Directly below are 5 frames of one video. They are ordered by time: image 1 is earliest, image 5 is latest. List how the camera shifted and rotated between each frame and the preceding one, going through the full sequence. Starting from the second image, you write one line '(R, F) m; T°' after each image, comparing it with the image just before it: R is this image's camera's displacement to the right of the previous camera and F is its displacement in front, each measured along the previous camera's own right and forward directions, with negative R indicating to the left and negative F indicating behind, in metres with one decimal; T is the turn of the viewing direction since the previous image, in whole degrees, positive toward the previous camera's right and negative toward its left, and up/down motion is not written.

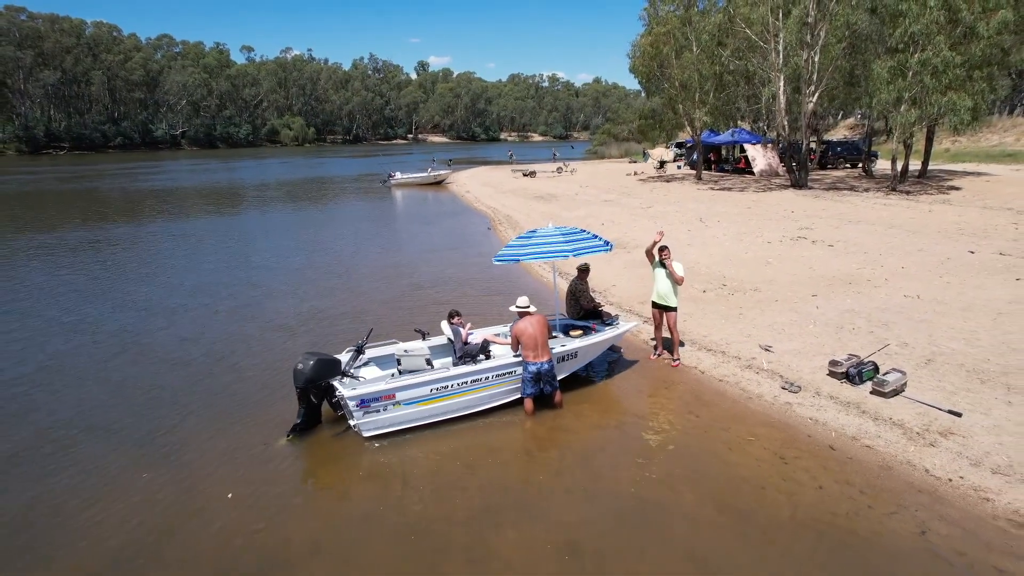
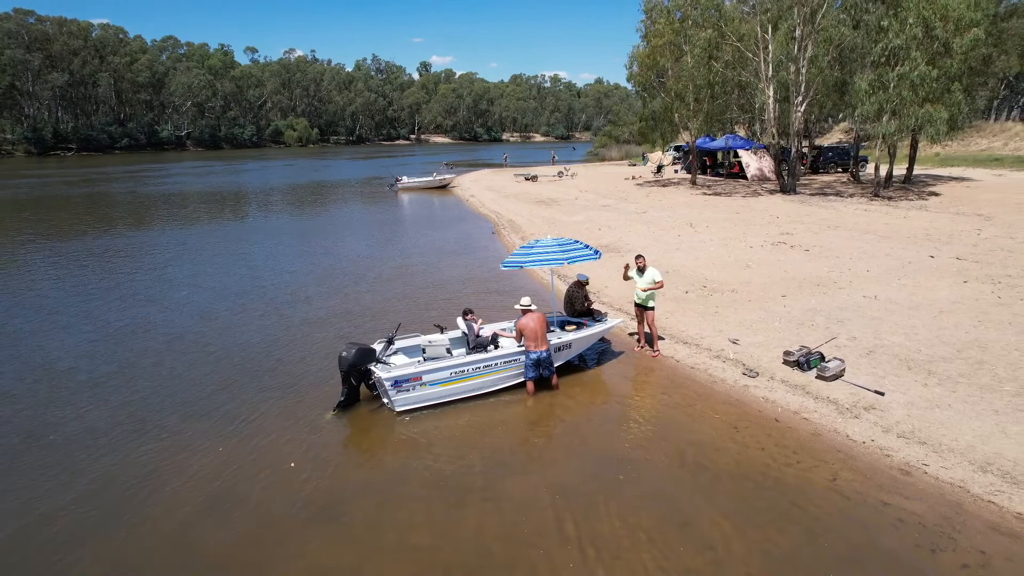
(0.0, -1.6) m; 0°
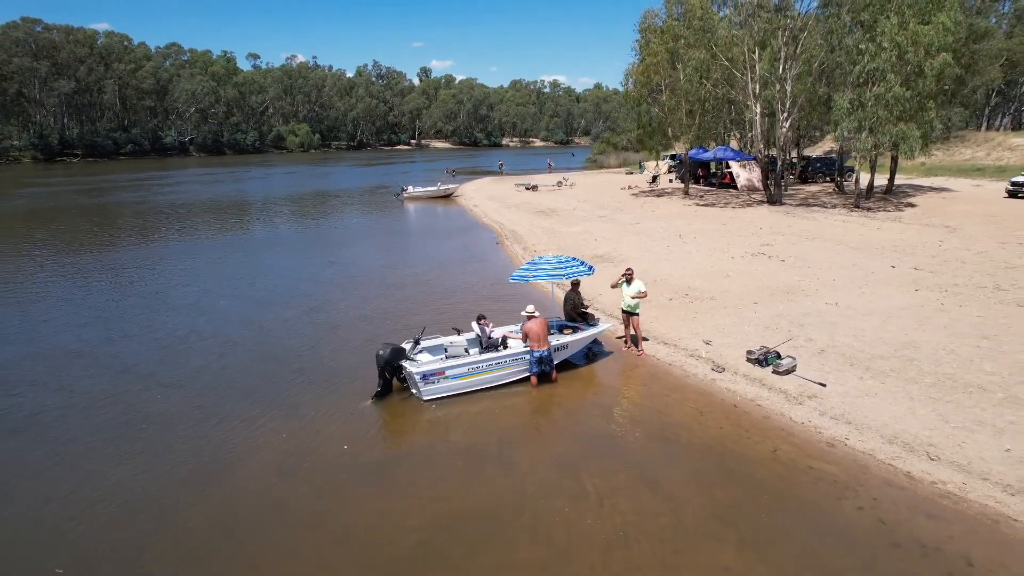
(-0.1, -1.9) m; 0°
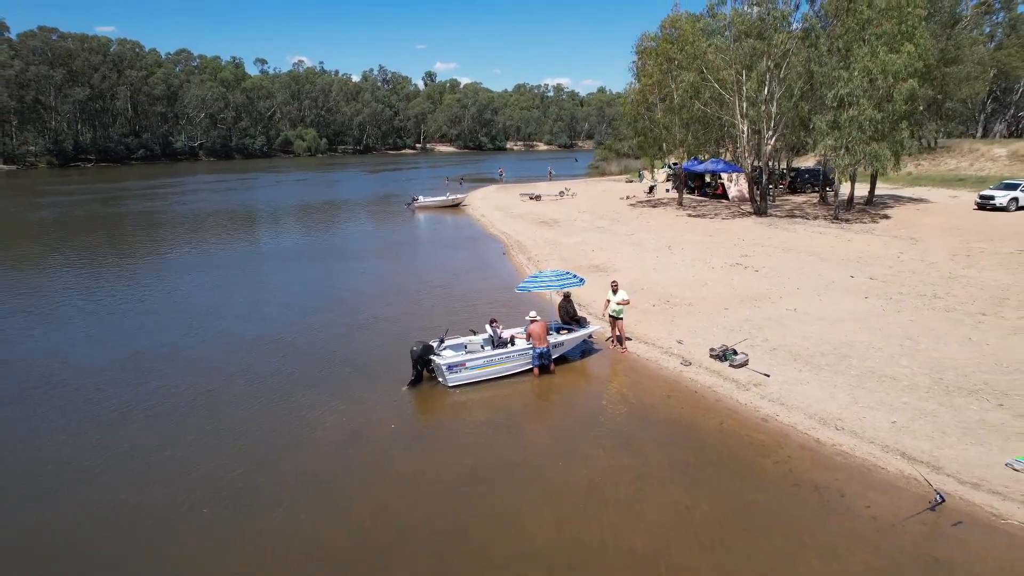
(-0.1, -2.7) m; 0°
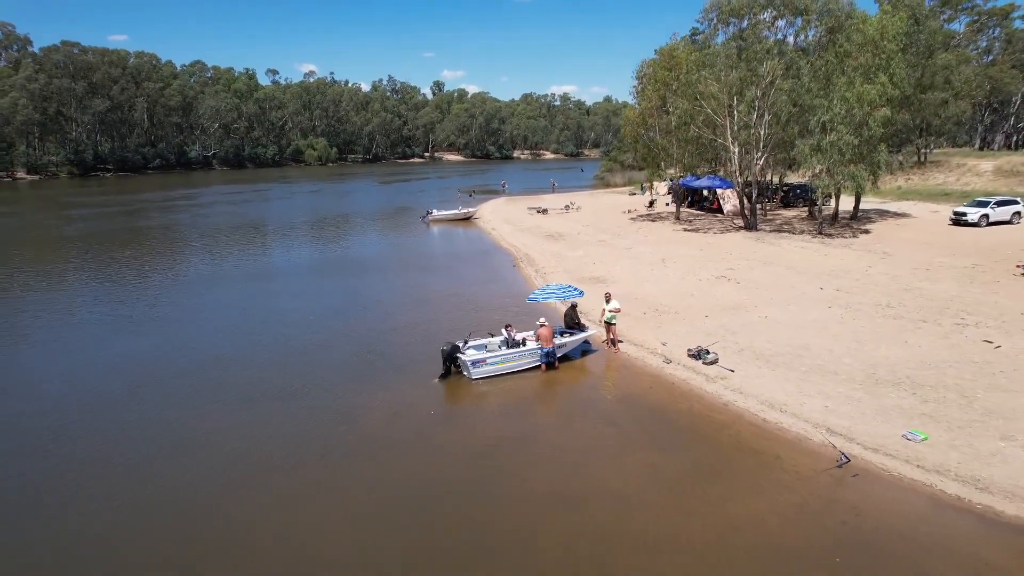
(-0.1, -3.0) m; -1°
